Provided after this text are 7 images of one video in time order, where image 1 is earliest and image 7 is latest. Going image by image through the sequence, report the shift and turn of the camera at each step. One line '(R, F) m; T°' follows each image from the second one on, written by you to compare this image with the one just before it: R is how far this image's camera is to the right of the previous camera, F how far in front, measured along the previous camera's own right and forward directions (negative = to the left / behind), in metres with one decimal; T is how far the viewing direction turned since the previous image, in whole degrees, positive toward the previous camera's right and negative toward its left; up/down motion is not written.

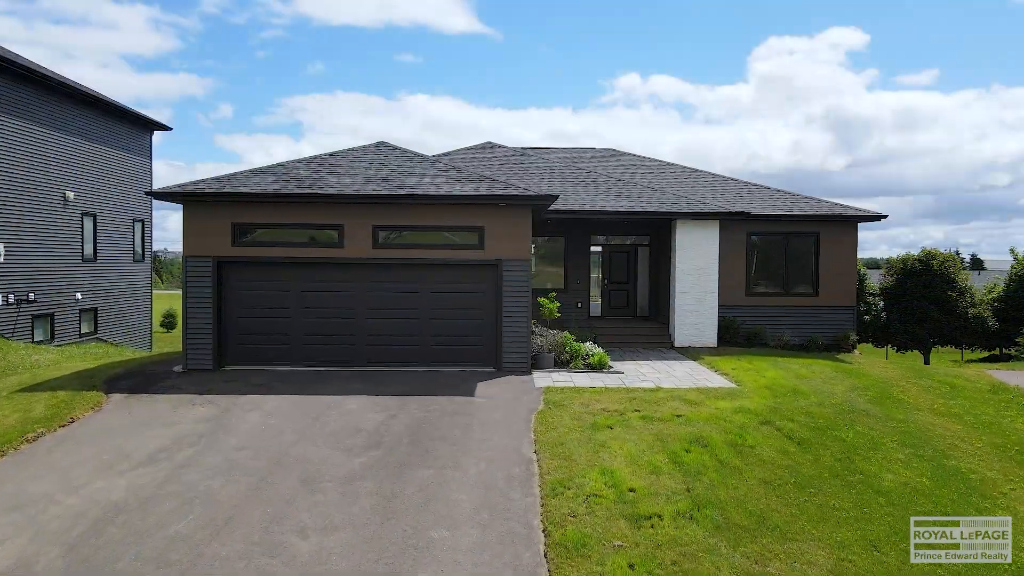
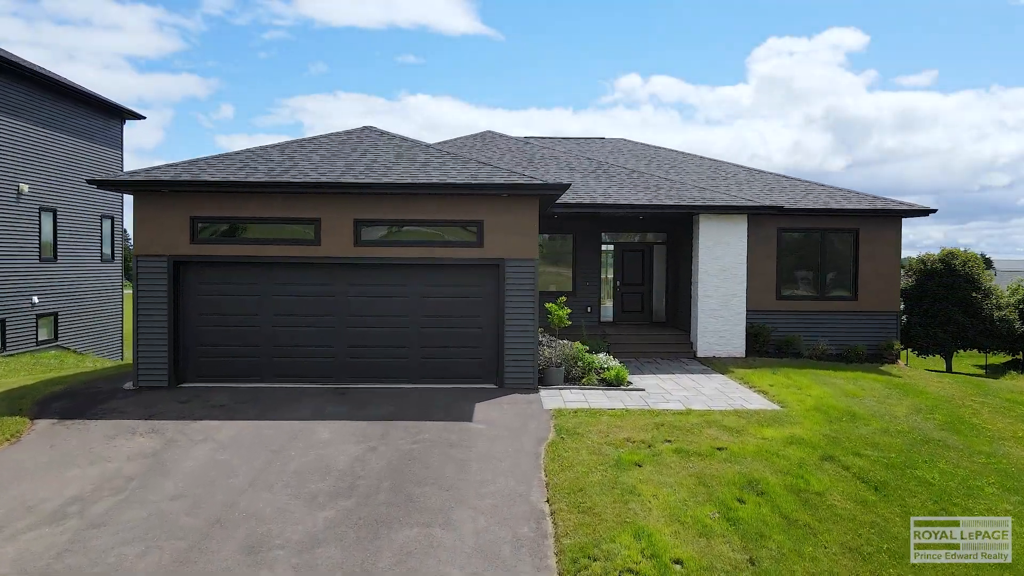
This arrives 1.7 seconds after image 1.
(0.0, +1.5) m; 0°
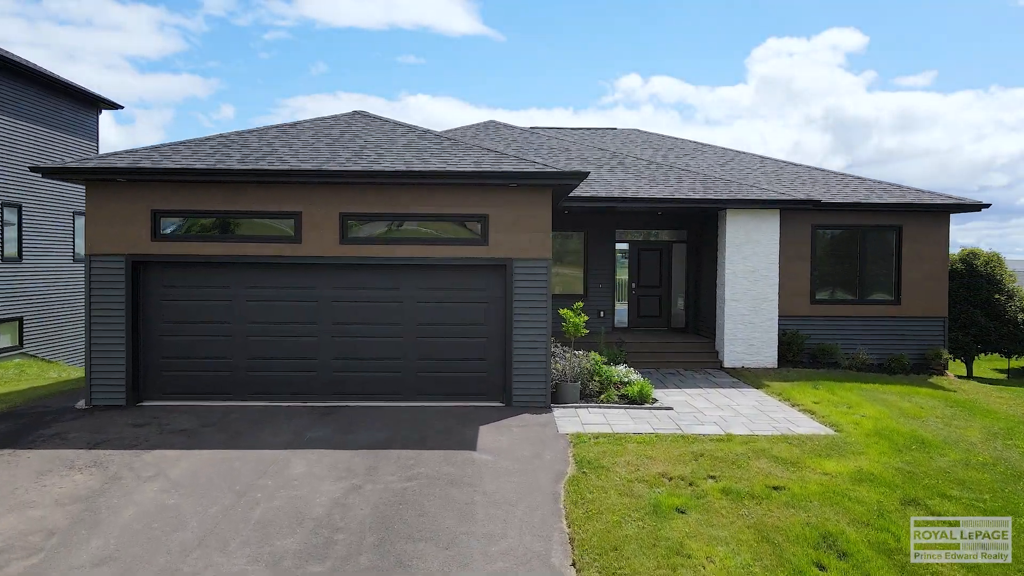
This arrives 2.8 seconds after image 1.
(-0.1, +1.2) m; 0°
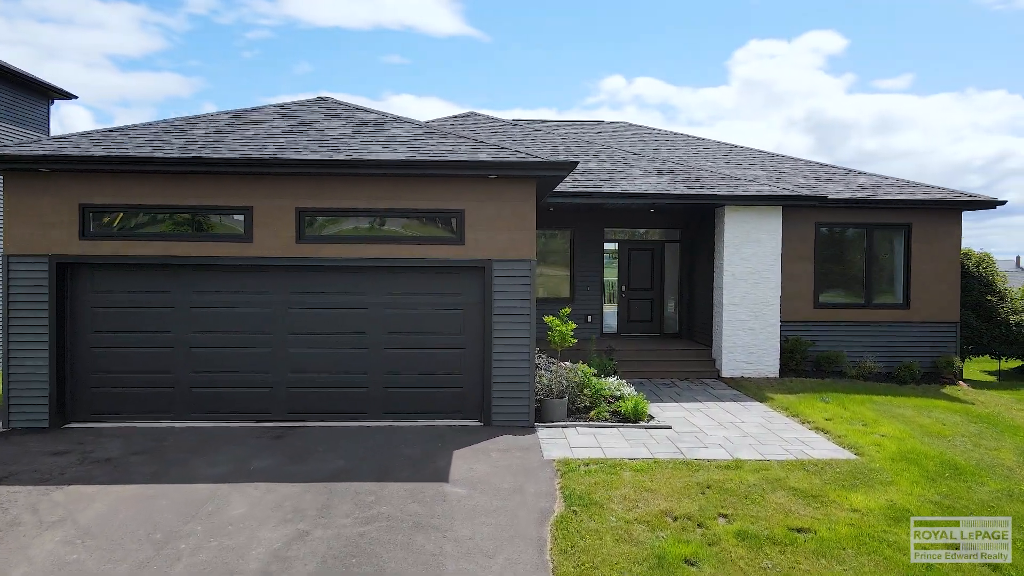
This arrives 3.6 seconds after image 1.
(+0.1, +0.9) m; +1°
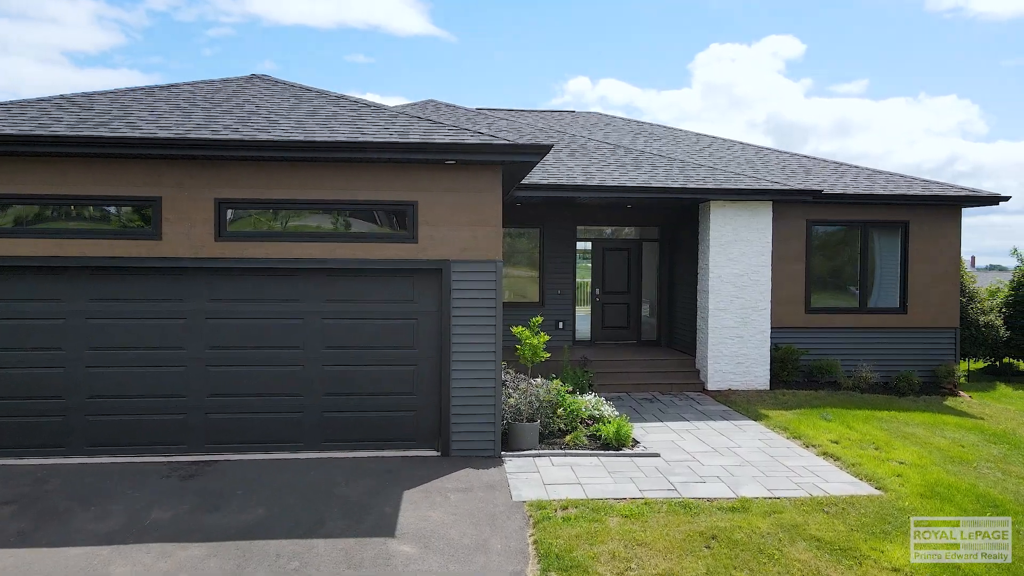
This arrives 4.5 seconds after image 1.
(0.0, +1.1) m; +3°
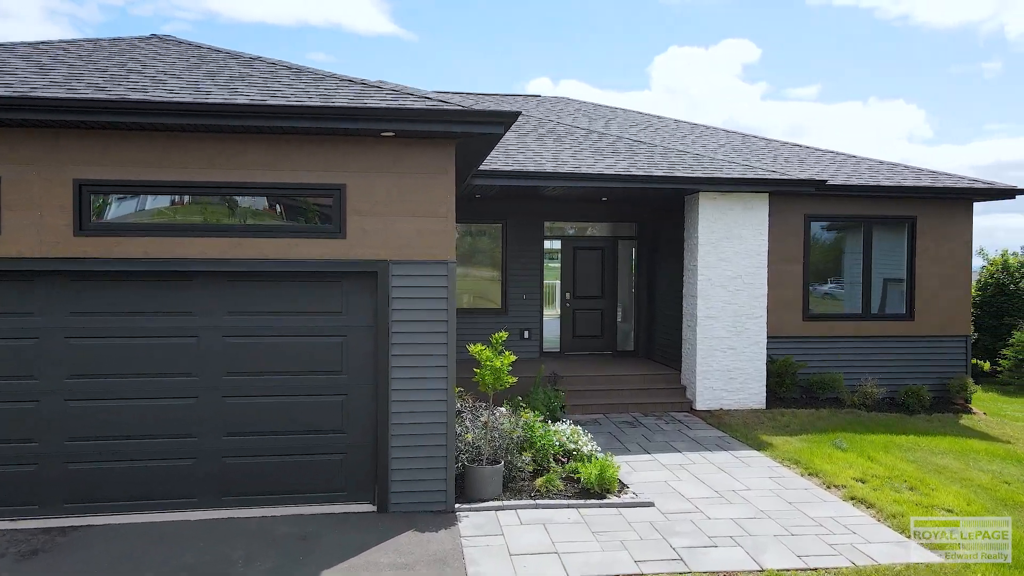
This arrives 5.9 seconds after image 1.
(0.0, +1.3) m; +3°
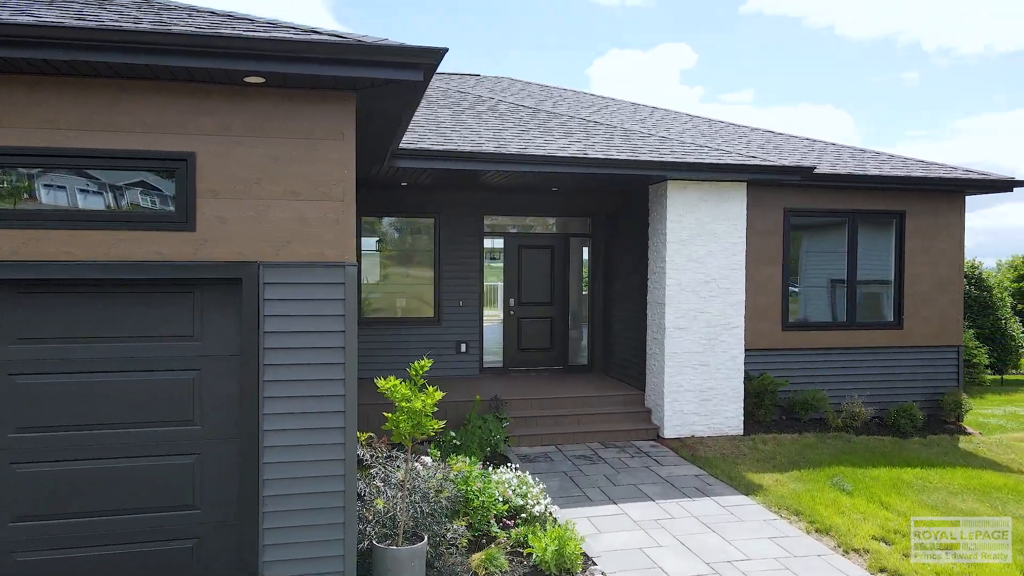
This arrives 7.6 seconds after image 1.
(+0.1, +1.4) m; +5°
